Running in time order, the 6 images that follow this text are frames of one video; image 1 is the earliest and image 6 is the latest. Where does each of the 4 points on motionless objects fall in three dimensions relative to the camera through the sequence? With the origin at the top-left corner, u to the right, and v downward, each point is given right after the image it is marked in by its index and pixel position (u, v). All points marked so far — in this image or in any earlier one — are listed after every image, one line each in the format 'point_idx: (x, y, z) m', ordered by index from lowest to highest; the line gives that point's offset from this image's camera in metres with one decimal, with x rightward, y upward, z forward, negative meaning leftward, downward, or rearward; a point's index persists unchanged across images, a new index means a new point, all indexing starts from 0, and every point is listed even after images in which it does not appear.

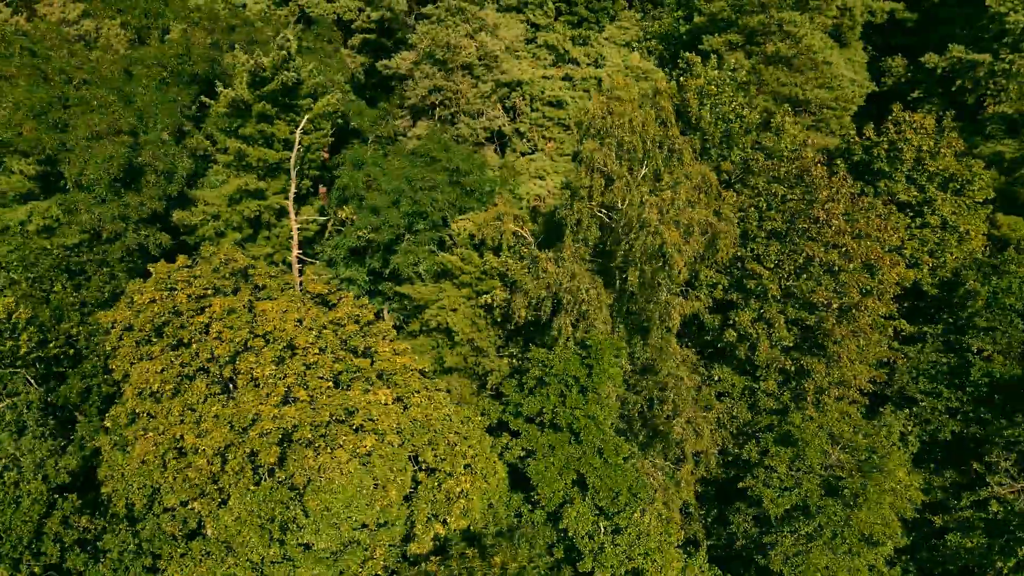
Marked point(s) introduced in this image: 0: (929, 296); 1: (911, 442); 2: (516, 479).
0: (+10.6, -0.5, +18.1) m
1: (+9.8, -4.0, +17.8) m
2: (+0.1, -4.4, +16.6) m
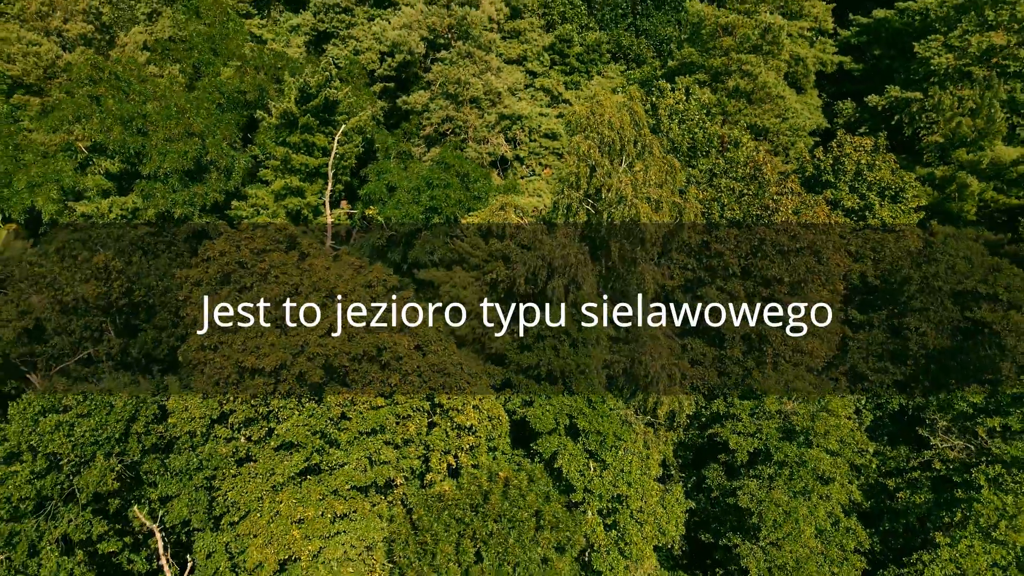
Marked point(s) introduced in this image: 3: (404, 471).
0: (+10.6, -0.3, +21.0) m
1: (+9.9, -3.6, +20.3) m
2: (+0.2, -3.9, +19.0) m
3: (-2.4, -4.2, +16.3) m
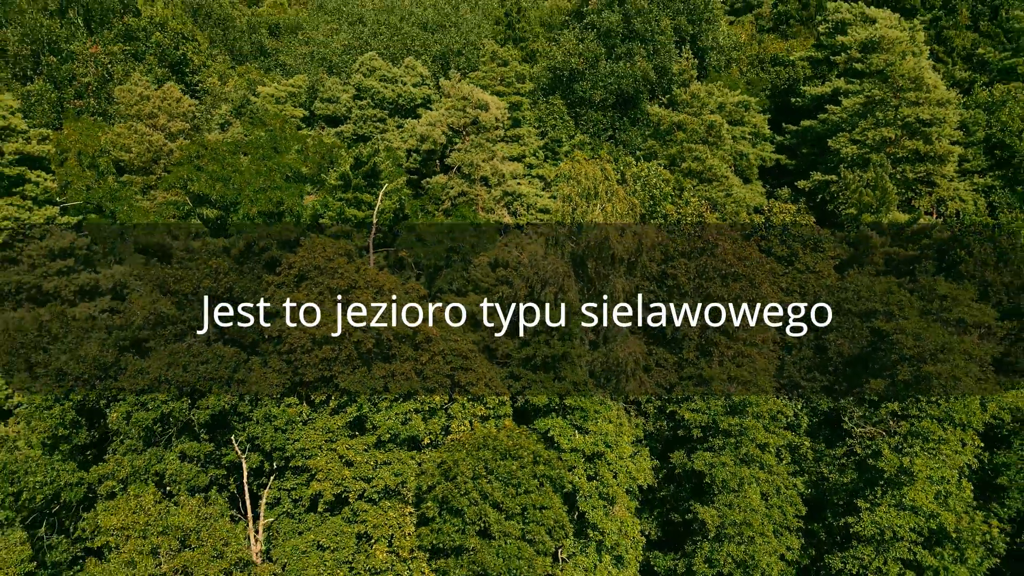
0: (+10.7, -1.2, +26.4) m
1: (+9.9, -4.4, +25.1) m
2: (+0.2, -4.4, +23.7) m
3: (-2.3, -4.2, +21.0) m
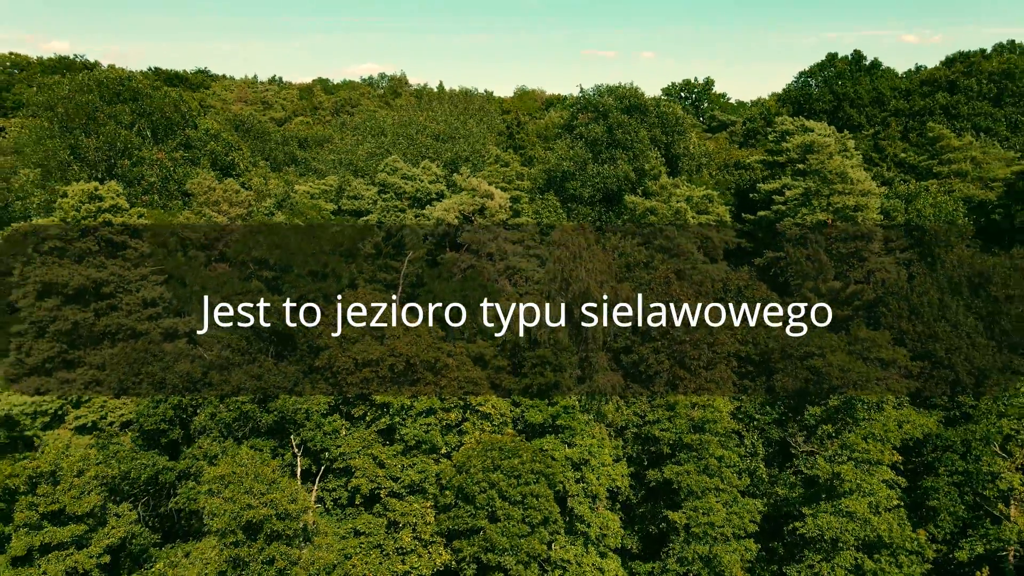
0: (+10.7, -3.4, +31.6) m
1: (+10.0, -6.3, +29.9) m
2: (+0.3, -6.1, +28.5) m
3: (-2.3, -5.5, +25.9) m
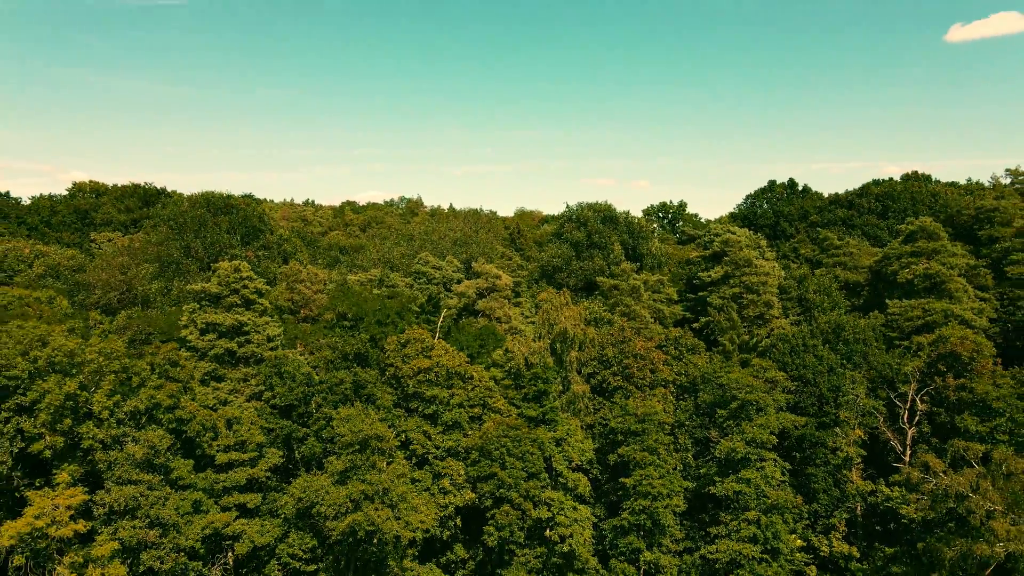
0: (+10.9, -6.3, +45.0) m
1: (+10.2, -8.9, +42.8) m
2: (+0.5, -8.4, +41.5) m
3: (-2.1, -7.3, +39.0) m
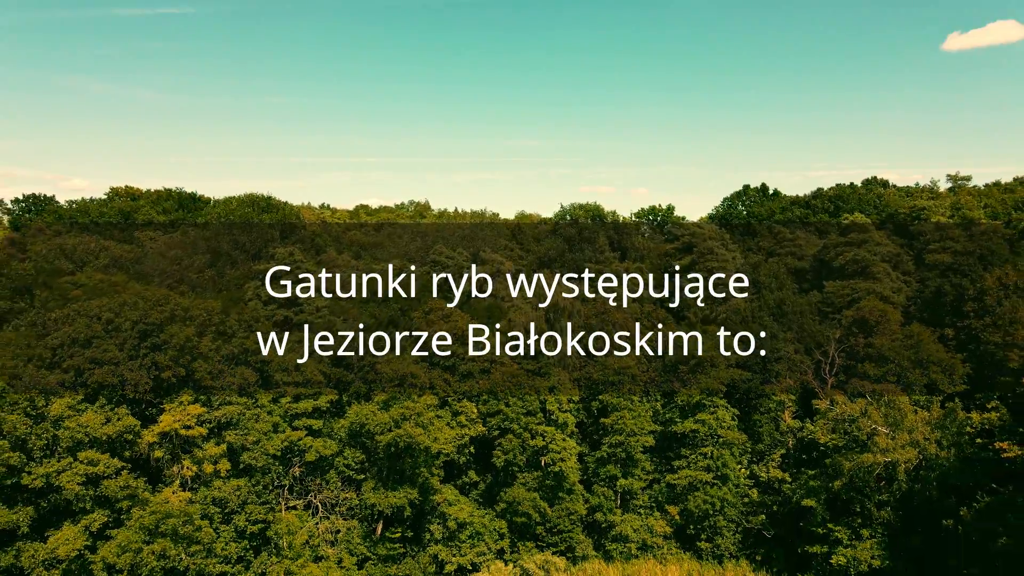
0: (+11.0, -4.9, +55.1) m
1: (+10.3, -7.5, +52.8) m
2: (+0.6, -7.0, +51.6) m
3: (-2.0, -5.9, +49.0) m
